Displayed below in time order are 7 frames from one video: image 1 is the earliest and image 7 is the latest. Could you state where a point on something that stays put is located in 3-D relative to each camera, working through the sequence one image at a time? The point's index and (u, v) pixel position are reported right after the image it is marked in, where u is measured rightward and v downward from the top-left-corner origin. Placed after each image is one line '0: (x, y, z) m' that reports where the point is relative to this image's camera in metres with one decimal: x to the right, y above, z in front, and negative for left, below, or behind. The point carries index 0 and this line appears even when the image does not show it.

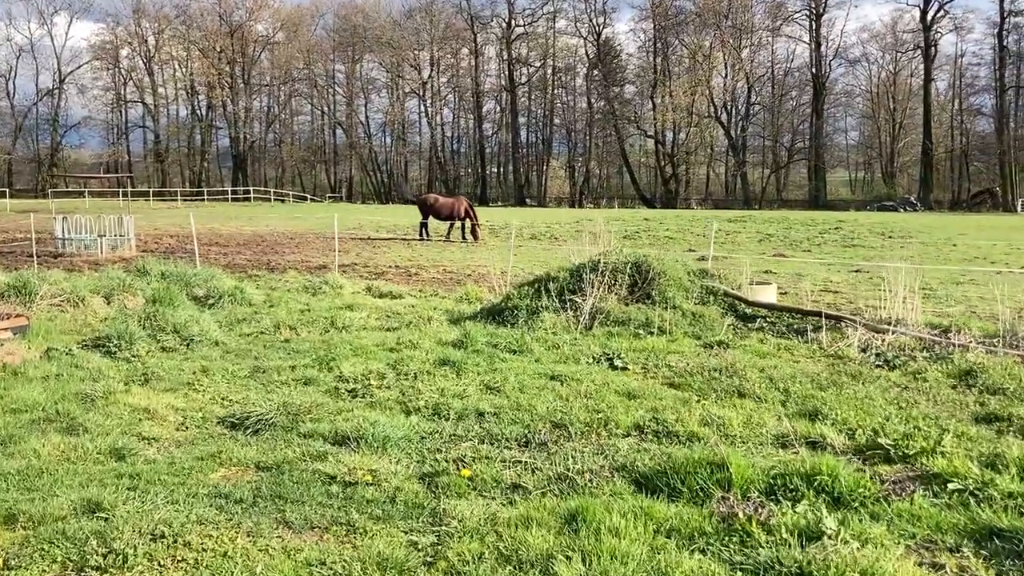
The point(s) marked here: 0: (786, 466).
0: (+1.0, -0.7, +3.6) m
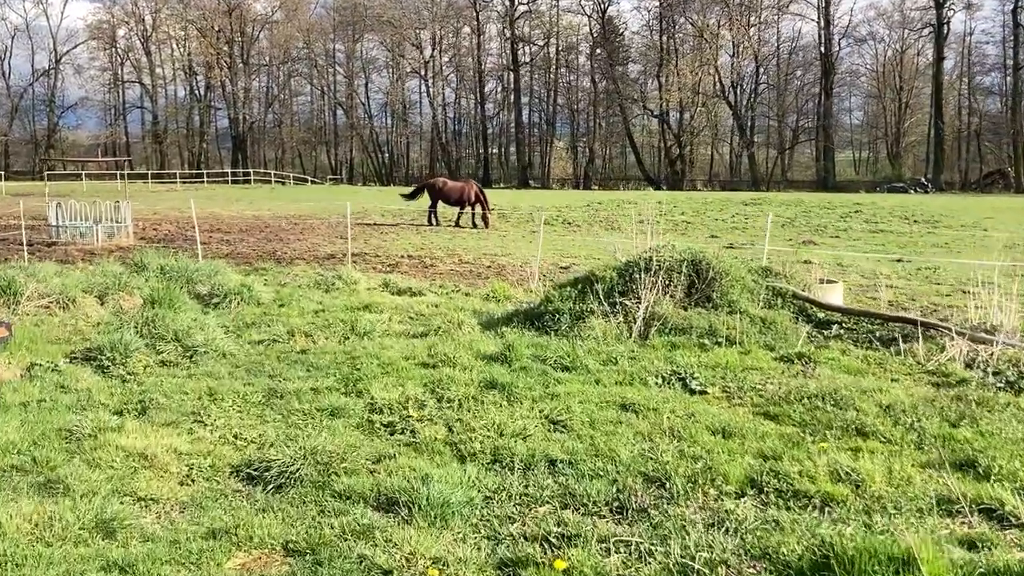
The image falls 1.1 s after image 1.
0: (+1.3, -0.8, +2.7) m
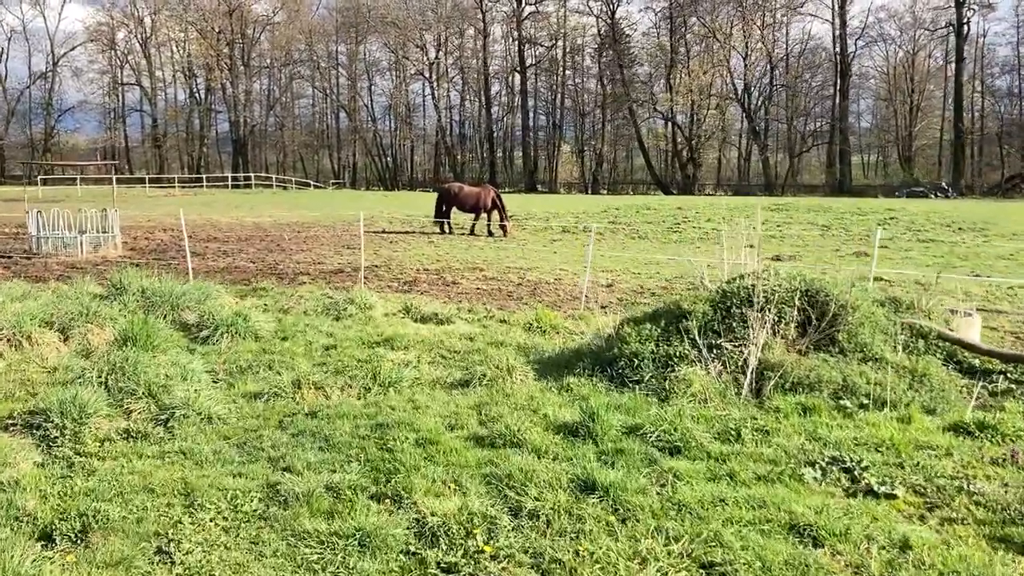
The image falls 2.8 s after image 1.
0: (+1.7, -1.0, +1.2) m
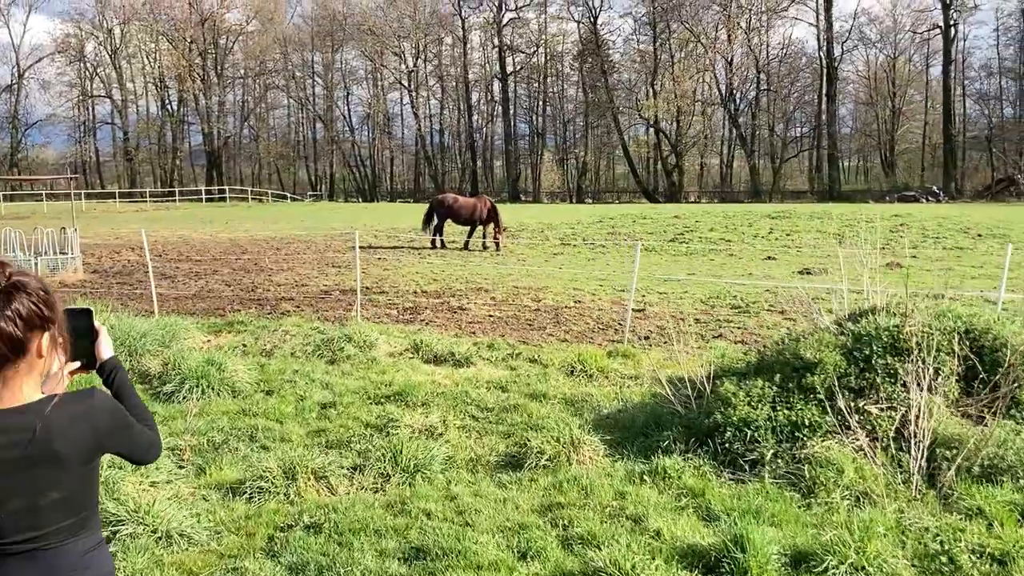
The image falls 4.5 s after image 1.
0: (+2.1, -1.1, -0.2) m
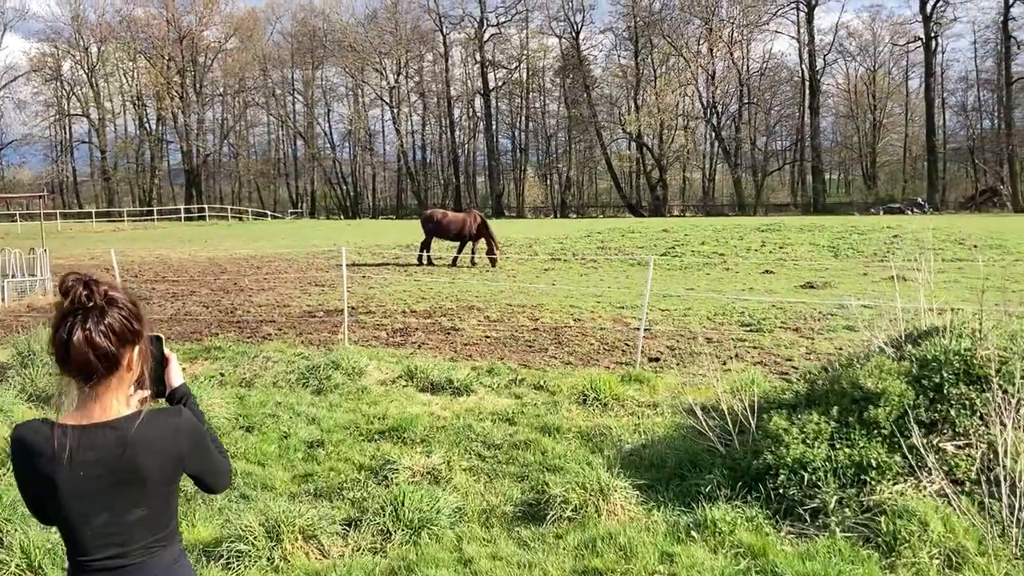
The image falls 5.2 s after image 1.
0: (+2.3, -1.1, -0.8) m
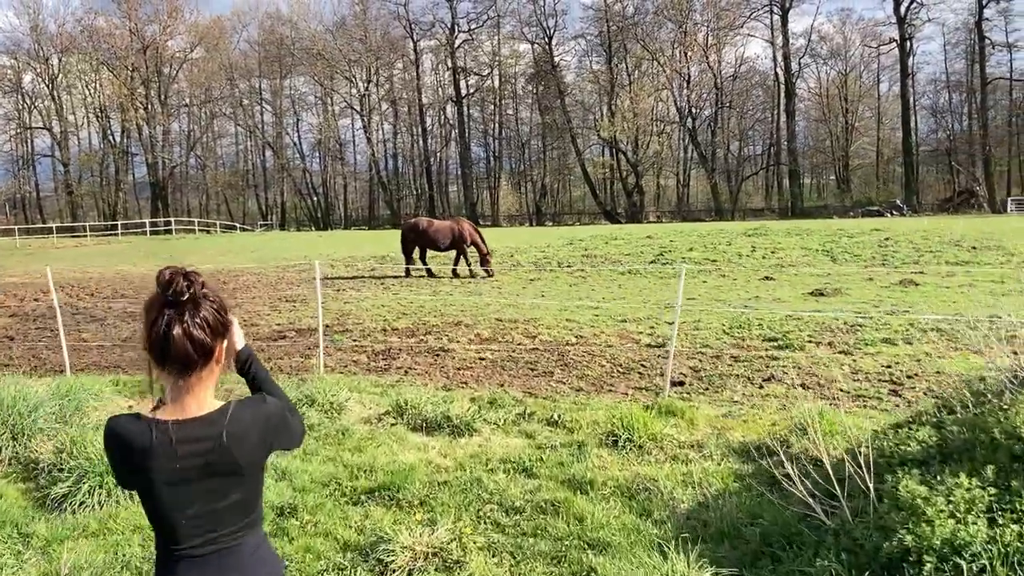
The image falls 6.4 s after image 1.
0: (+2.5, -1.1, -1.7) m
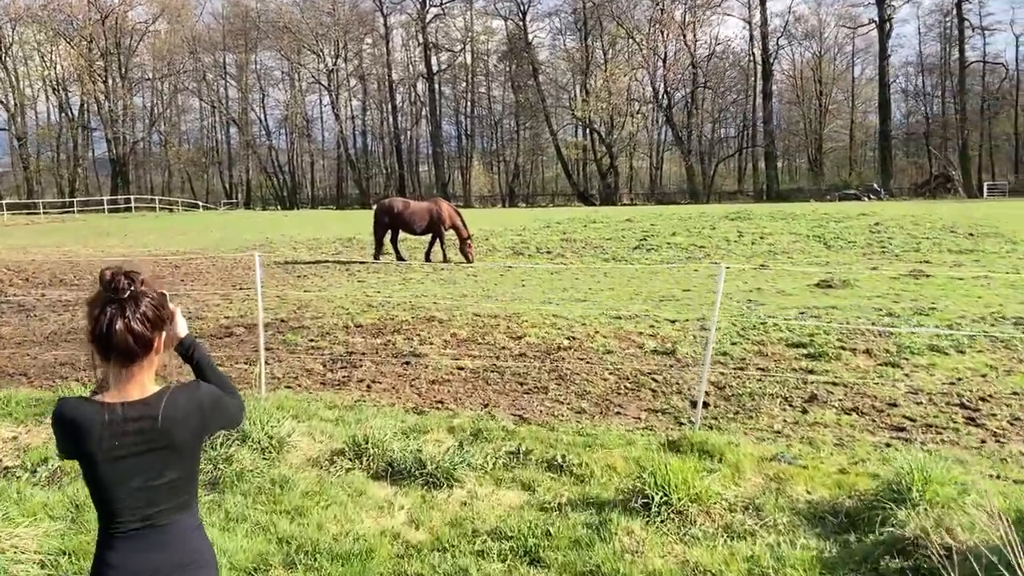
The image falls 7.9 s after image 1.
0: (+2.7, -1.3, -2.9) m
